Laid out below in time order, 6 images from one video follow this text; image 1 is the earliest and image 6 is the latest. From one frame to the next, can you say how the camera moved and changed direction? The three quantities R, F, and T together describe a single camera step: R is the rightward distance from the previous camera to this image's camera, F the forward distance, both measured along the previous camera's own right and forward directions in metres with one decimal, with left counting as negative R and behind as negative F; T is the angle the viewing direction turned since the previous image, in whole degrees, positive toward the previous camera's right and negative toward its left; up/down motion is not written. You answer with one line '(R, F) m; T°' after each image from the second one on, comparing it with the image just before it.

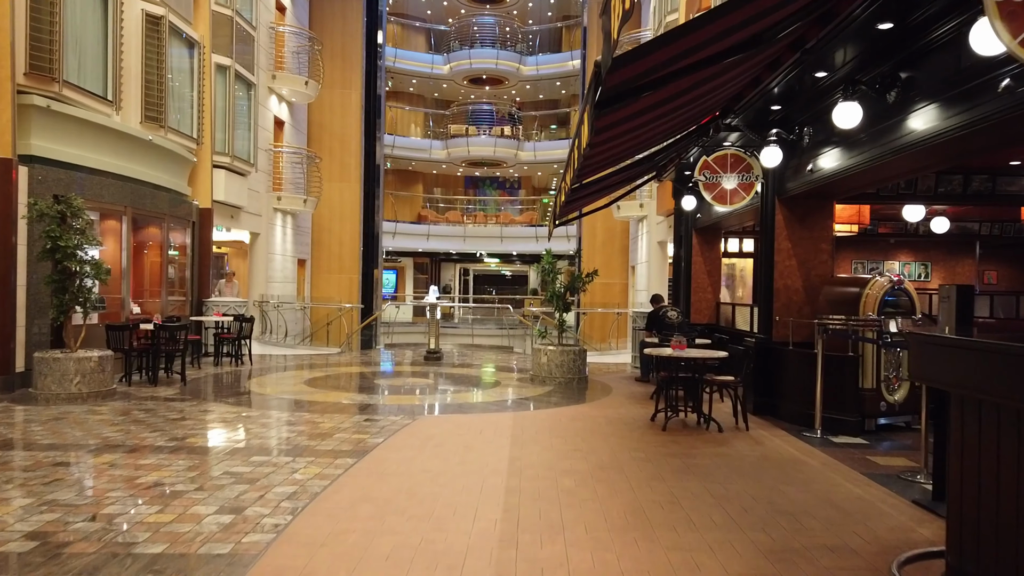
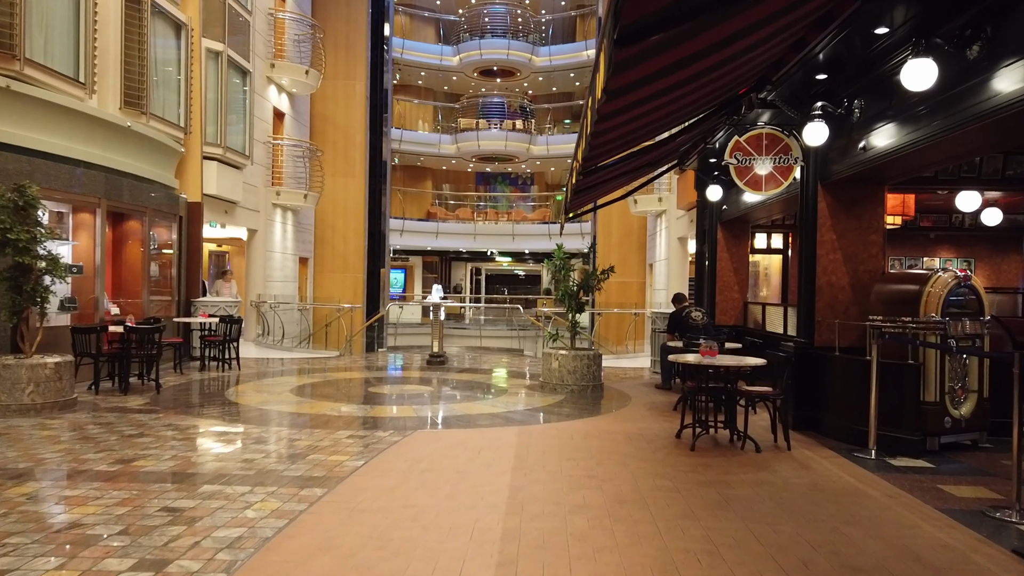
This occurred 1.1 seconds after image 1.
(+0.1, +0.9) m; -1°
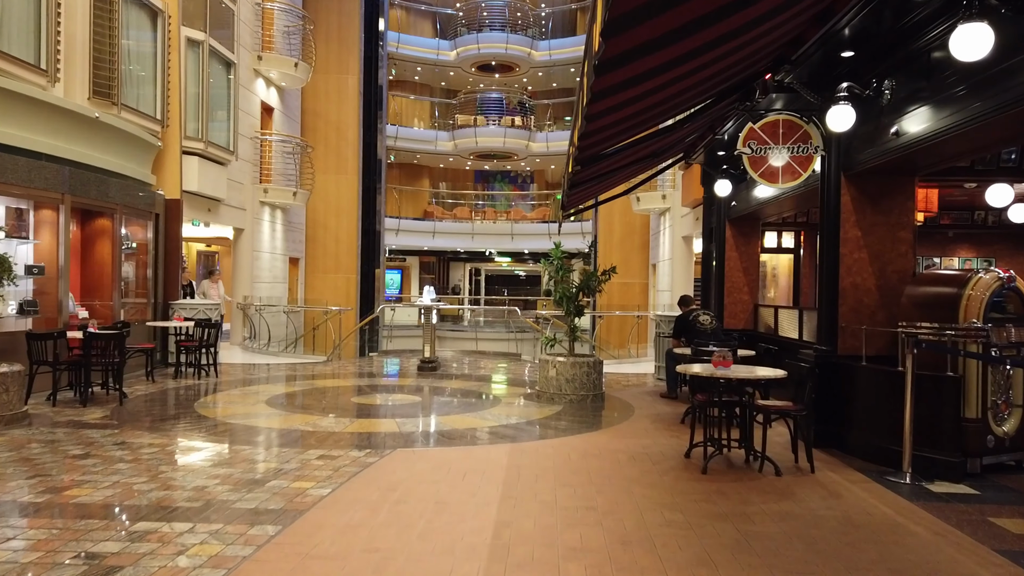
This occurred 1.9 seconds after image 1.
(+0.1, +0.6) m; 0°
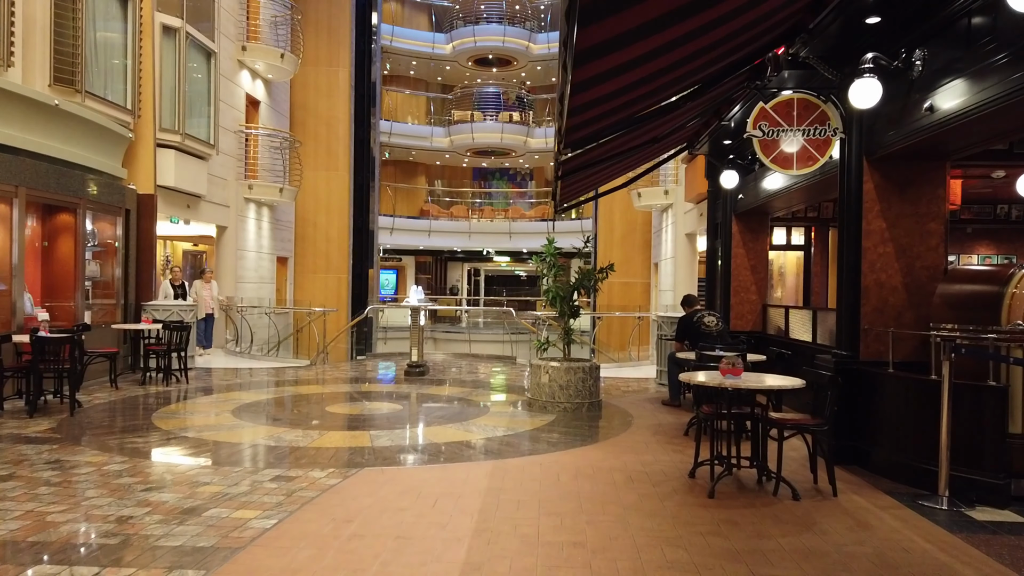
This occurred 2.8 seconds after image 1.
(+0.1, +0.6) m; 0°
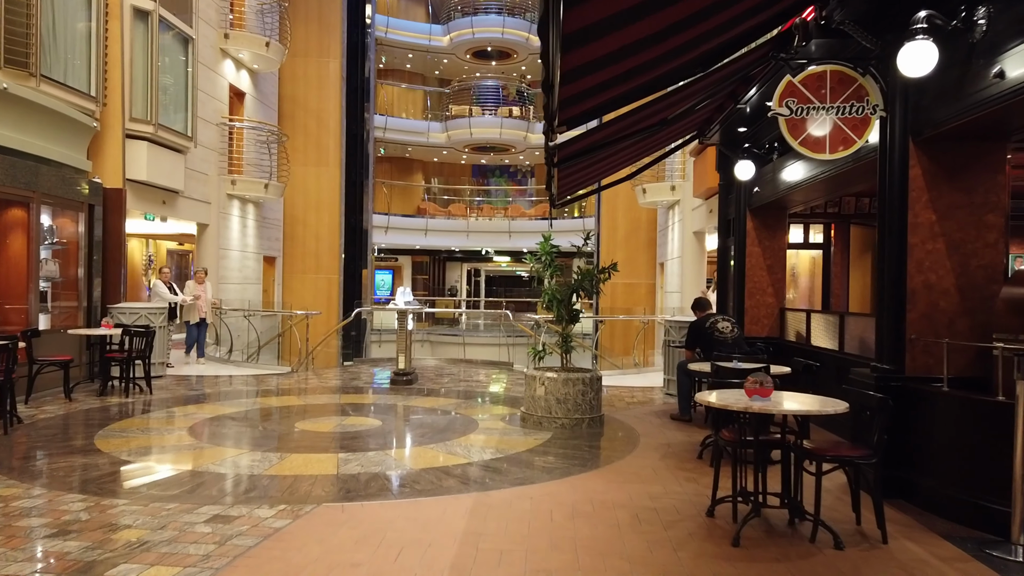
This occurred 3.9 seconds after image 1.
(+0.1, +0.8) m; 0°
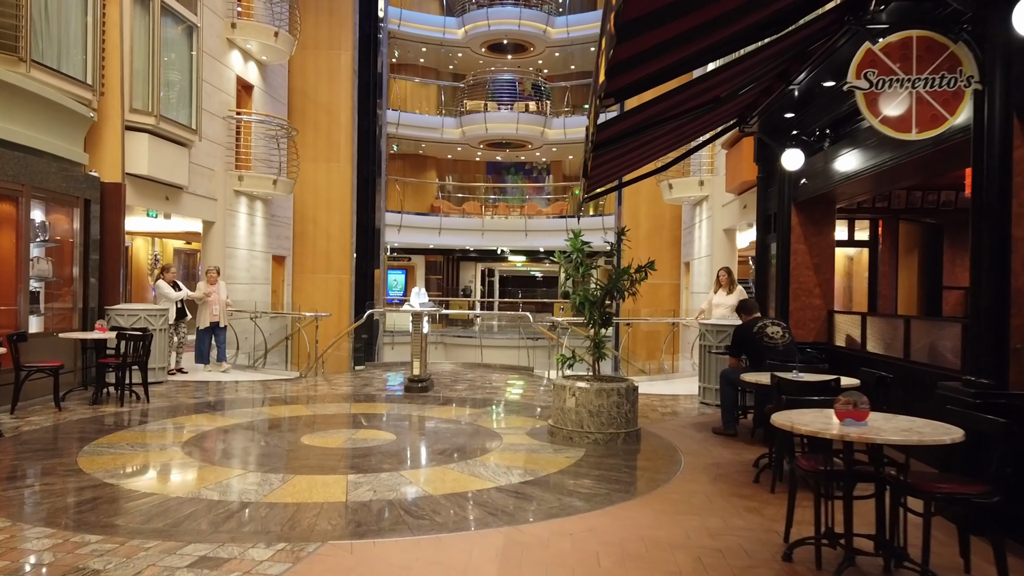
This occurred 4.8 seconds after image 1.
(-0.1, +0.7) m; -1°
